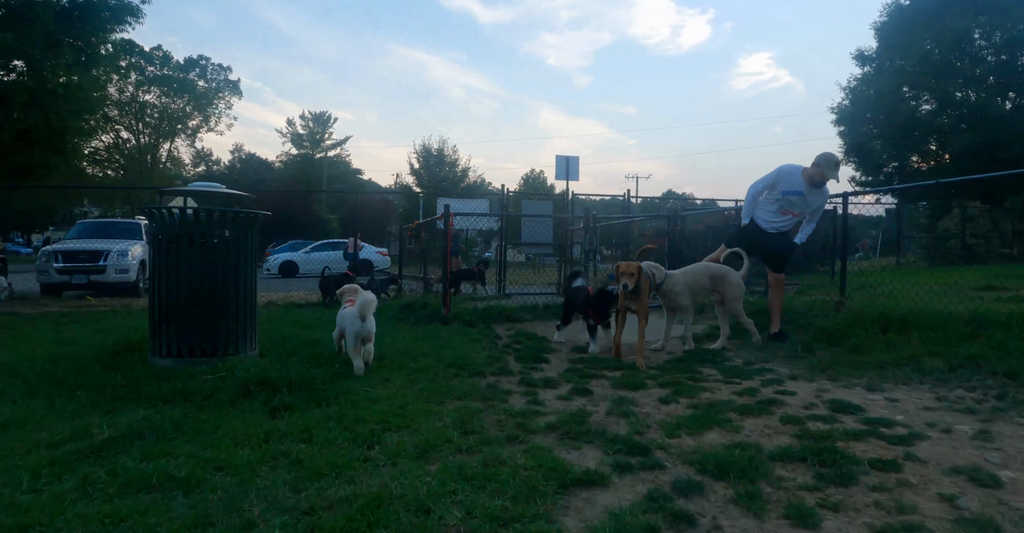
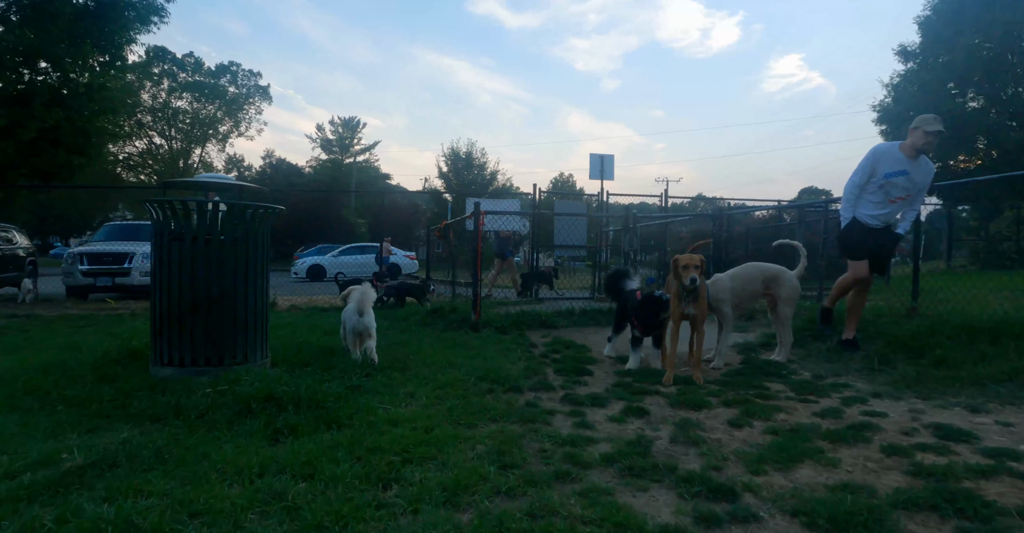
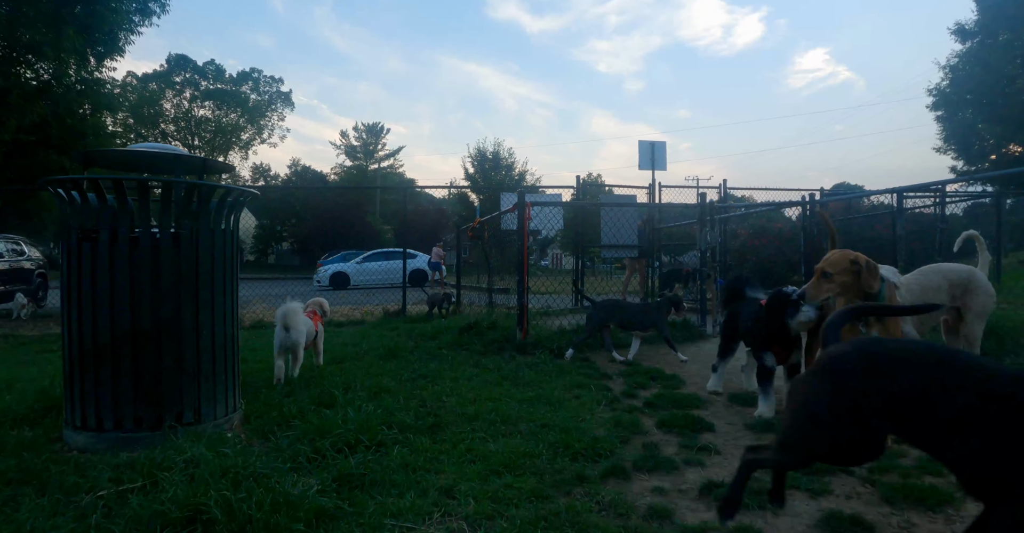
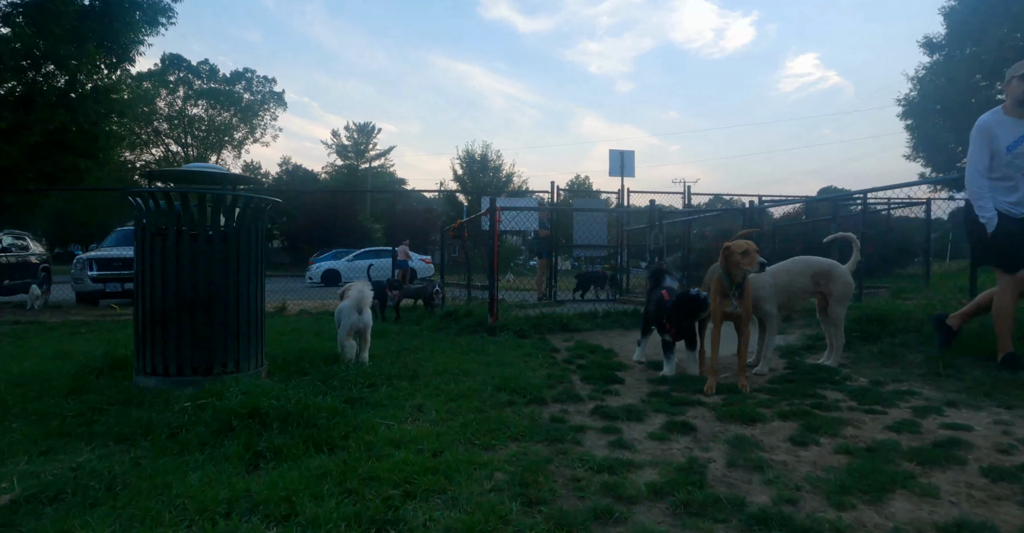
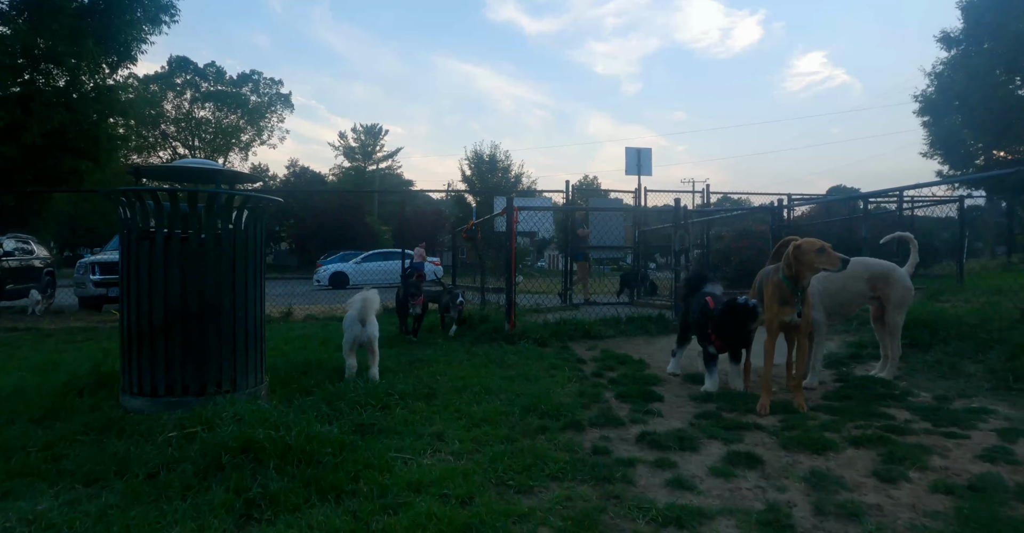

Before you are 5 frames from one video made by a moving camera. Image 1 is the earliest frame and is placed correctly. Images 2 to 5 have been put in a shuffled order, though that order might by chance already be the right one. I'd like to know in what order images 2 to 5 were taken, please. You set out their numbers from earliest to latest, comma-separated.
2, 4, 5, 3
